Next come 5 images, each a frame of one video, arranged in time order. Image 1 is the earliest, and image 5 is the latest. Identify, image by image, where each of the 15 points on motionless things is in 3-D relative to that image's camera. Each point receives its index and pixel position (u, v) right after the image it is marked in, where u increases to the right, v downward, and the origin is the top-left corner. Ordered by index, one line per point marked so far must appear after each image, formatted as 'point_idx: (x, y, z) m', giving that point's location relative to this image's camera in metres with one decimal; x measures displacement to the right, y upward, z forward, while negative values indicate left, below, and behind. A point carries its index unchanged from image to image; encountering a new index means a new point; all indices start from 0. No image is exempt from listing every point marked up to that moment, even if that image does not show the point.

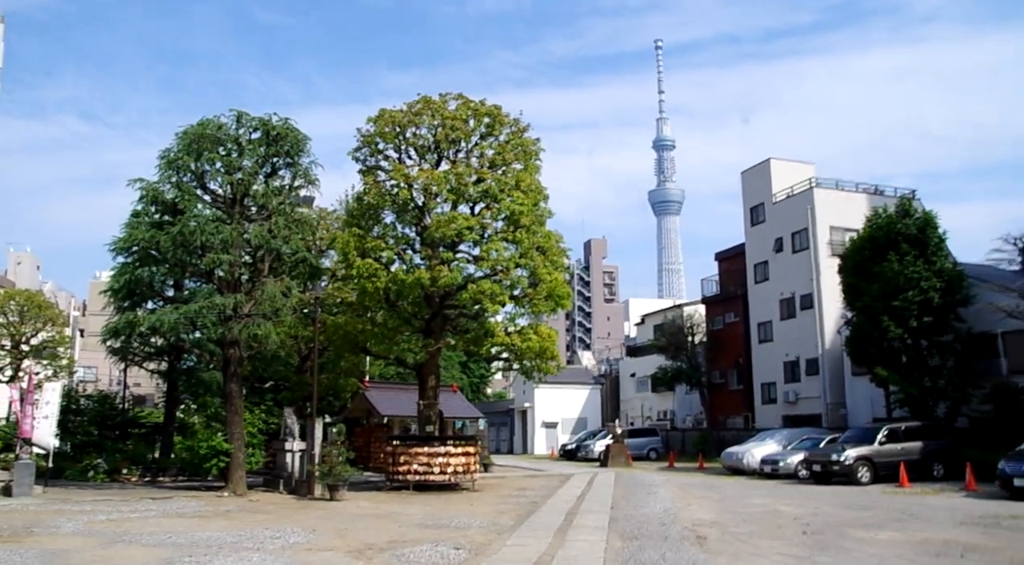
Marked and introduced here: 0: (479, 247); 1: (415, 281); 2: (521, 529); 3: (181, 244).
0: (-0.7, +0.9, +19.1) m
1: (-2.1, +0.1, +18.5) m
2: (+0.1, -3.6, +12.0) m
3: (-7.0, +0.8, +17.4) m
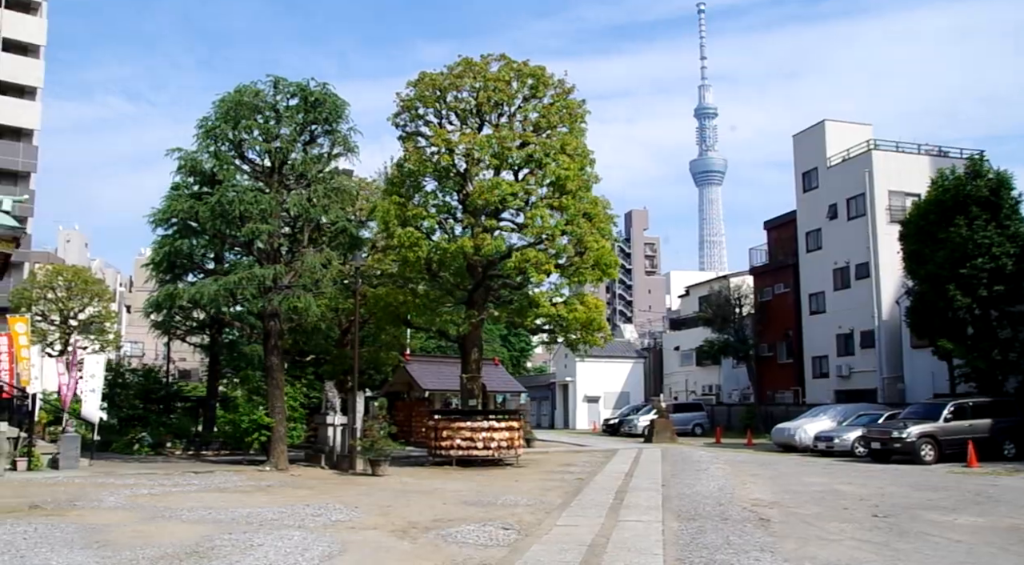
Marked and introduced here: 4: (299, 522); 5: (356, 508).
0: (+0.3, +1.5, +18.4) m
1: (-1.2, +0.7, +17.9) m
2: (+0.8, -3.1, +11.5) m
3: (-6.1, +1.4, +17.1) m
4: (-2.4, -2.7, +9.3) m
5: (-2.0, -2.9, +10.6) m
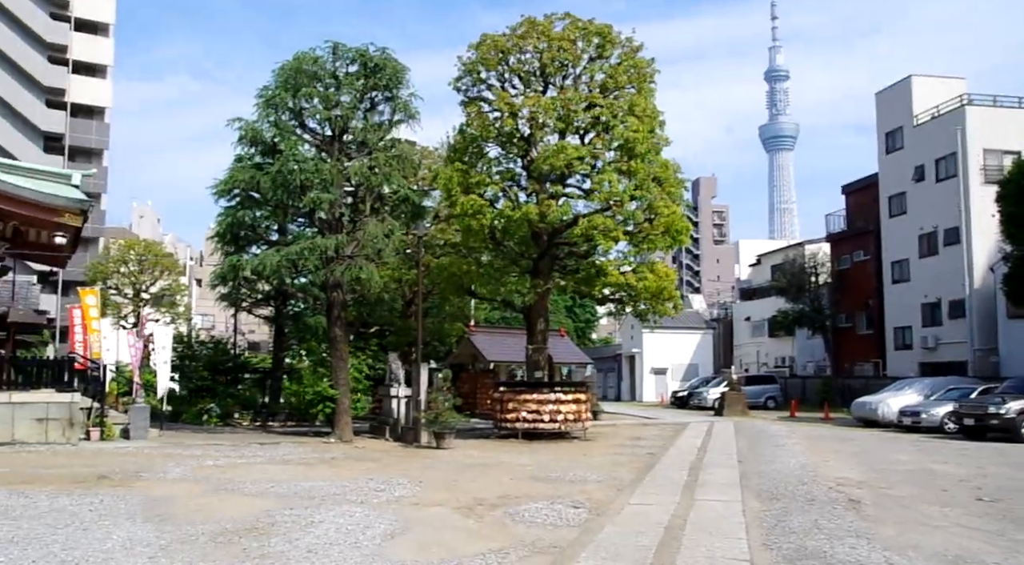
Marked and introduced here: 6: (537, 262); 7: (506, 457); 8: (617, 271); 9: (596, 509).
0: (+1.7, +2.2, +17.7) m
1: (+0.3, +1.4, +17.3) m
2: (+1.8, -2.7, +10.9) m
3: (-4.8, +2.0, +16.9) m
4: (-1.7, -2.4, +9.0) m
5: (-1.1, -2.5, +10.2) m
6: (+0.6, +0.5, +18.9) m
7: (-0.1, -3.0, +14.0) m
8: (+2.3, +0.2, +18.0) m
9: (+0.9, -2.4, +8.7) m
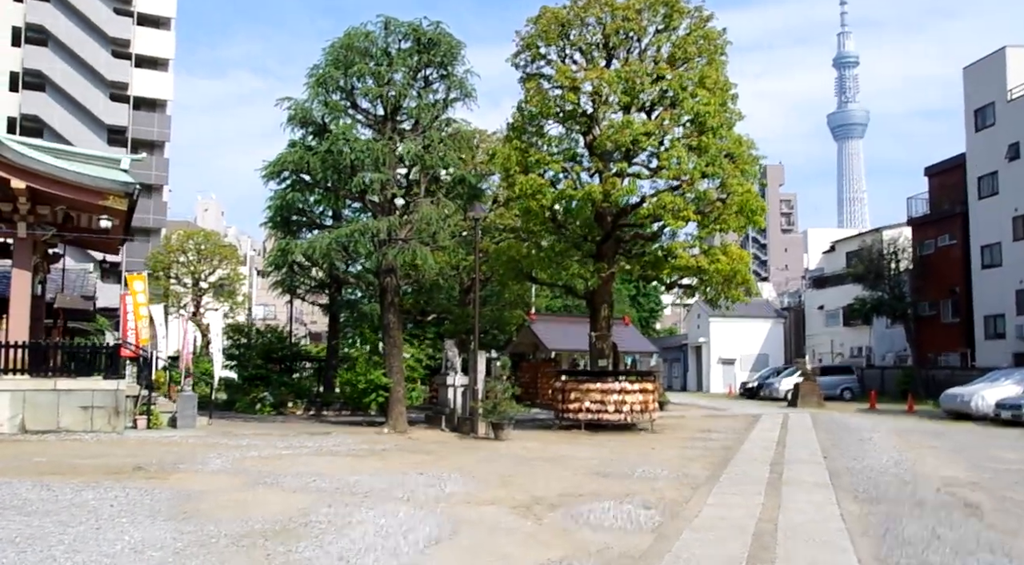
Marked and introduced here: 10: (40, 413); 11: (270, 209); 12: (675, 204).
0: (+3.0, +2.6, +16.5) m
1: (+1.5, +1.8, +16.3) m
2: (+2.5, -2.4, +9.8) m
3: (-3.6, +2.4, +16.2) m
4: (-1.0, -2.1, +8.2) m
5: (-0.4, -2.2, +9.3) m
6: (+1.9, +0.9, +17.8) m
7: (+0.9, -2.7, +13.1) m
8: (+3.6, +0.6, +16.8) m
9: (+1.5, -2.1, +7.7) m
10: (-7.5, -2.1, +12.9) m
11: (-5.0, +1.6, +17.1) m
12: (+3.2, +1.6, +16.1) m
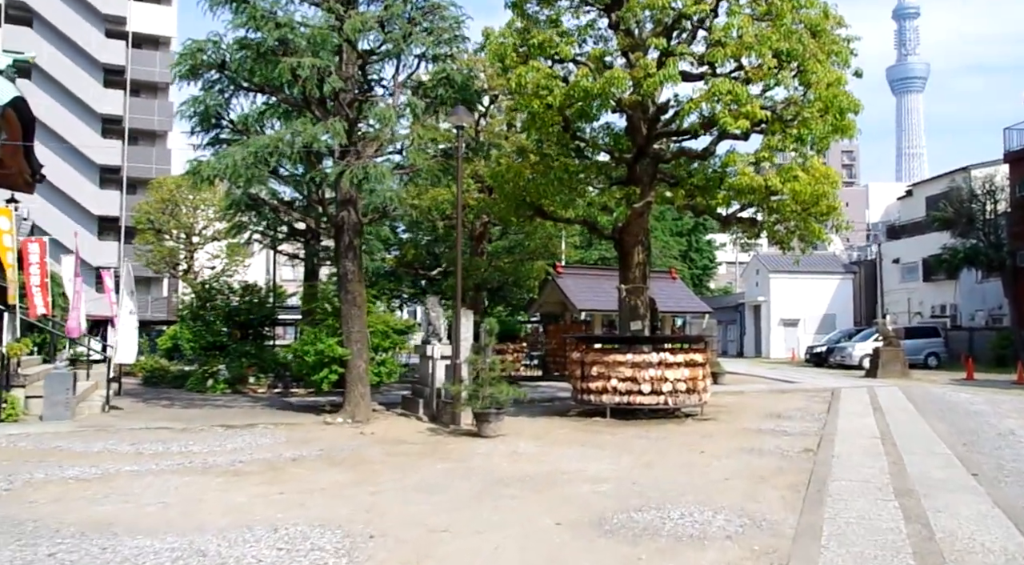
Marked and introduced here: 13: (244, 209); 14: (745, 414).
0: (+2.9, +3.6, +11.8) m
1: (+1.4, +2.7, +11.7) m
2: (+2.1, -1.7, +5.4) m
3: (-3.7, +3.3, +11.9) m
4: (-1.6, -1.6, +4.0) m
5: (-0.9, -1.6, +5.1) m
6: (+2.0, +1.9, +13.3) m
7: (+0.6, -1.9, +8.7) m
8: (+3.5, +1.6, +12.1) m
9: (+0.9, -1.6, +3.3) m
10: (-7.7, -1.4, +9.1) m
11: (-5.1, +2.5, +12.9) m
12: (+3.1, +2.5, +11.4) m
13: (-4.8, +1.3, +14.6) m
14: (+3.9, -2.2, +13.8) m
